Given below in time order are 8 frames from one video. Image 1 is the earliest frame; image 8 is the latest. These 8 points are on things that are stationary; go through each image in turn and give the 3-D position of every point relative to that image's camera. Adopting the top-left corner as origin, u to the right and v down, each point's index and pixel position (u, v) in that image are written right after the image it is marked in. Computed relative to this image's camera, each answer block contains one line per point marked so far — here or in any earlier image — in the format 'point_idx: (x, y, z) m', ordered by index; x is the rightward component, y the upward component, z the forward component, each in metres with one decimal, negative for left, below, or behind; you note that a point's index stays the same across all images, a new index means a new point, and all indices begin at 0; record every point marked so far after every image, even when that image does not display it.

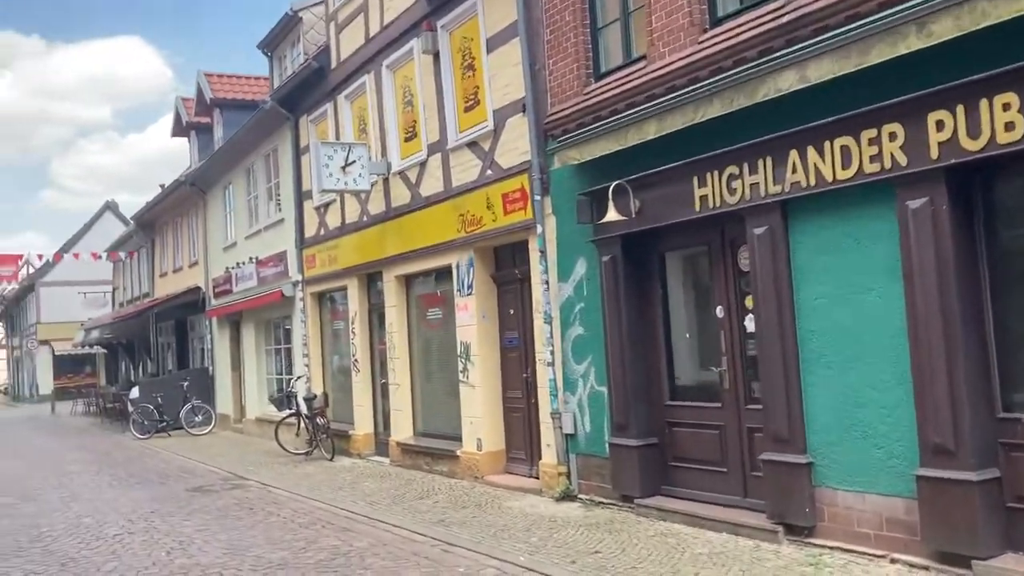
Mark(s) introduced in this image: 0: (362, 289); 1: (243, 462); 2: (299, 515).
0: (-2.0, 0.0, +12.4) m
1: (-3.7, -2.4, +13.1) m
2: (-1.9, -2.0, +8.5) m
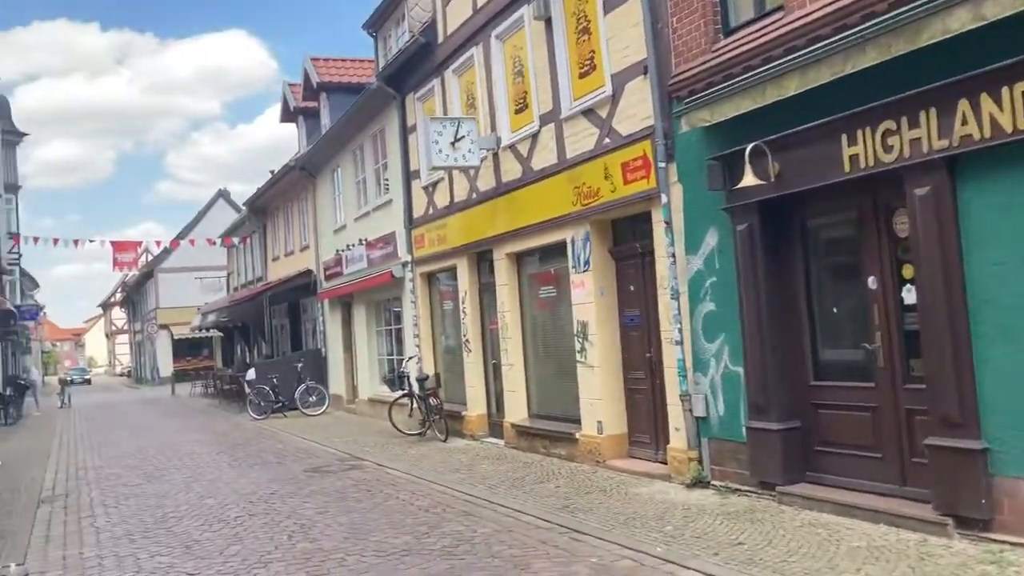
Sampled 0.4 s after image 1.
0: (-0.5, +0.2, +12.1) m
1: (-2.1, -2.1, +13.0) m
2: (-0.8, -1.8, +8.3) m
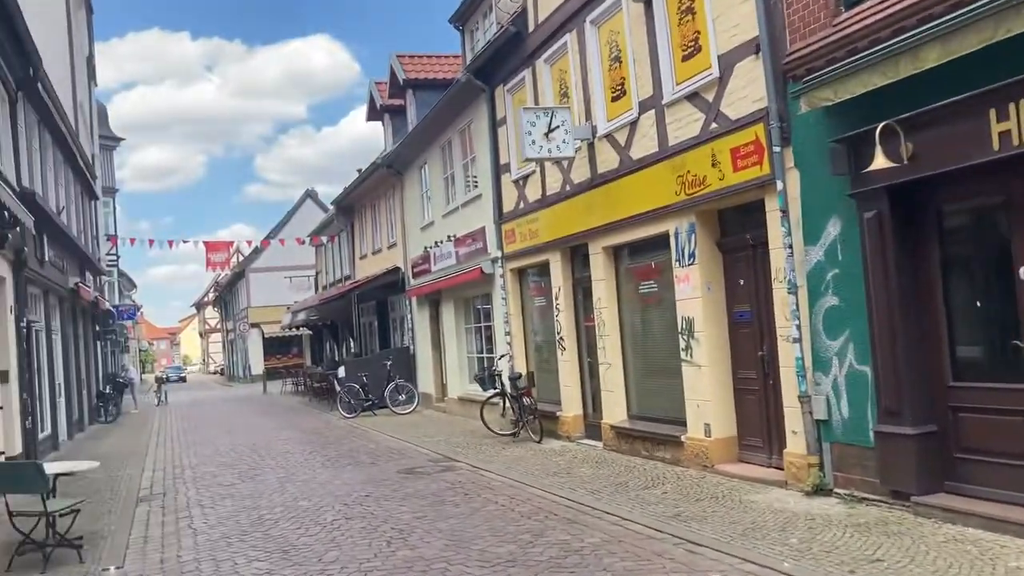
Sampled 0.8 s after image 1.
0: (+0.7, +0.3, +11.8) m
1: (-0.8, -2.1, +12.8) m
2: (0.0, -1.8, +8.0) m
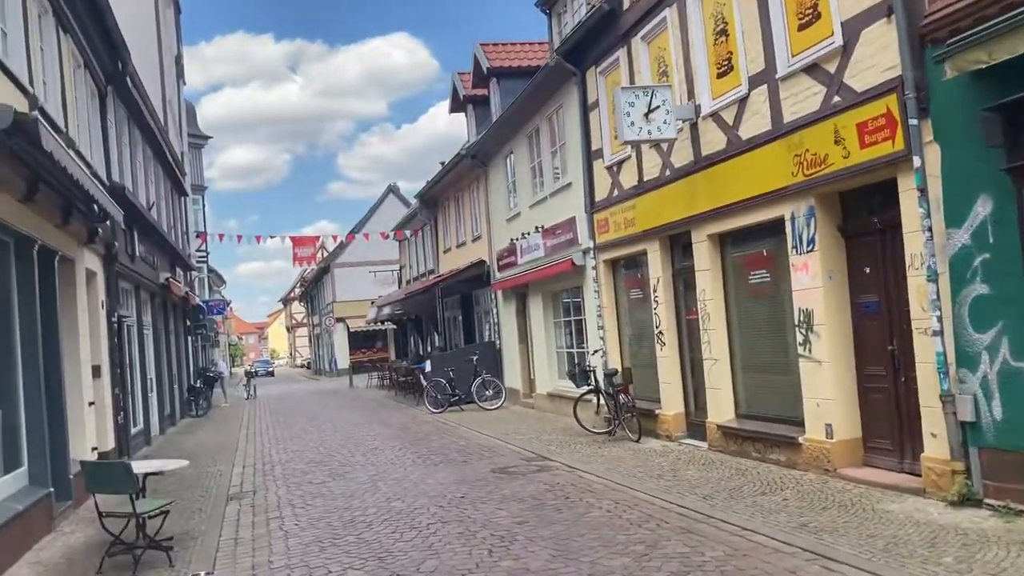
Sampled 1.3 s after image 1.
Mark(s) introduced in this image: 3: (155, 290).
0: (+1.8, +0.4, +11.1) m
1: (+0.4, -2.0, +12.3) m
2: (+0.9, -1.7, +7.4) m
3: (-6.8, 0.0, +18.2) m
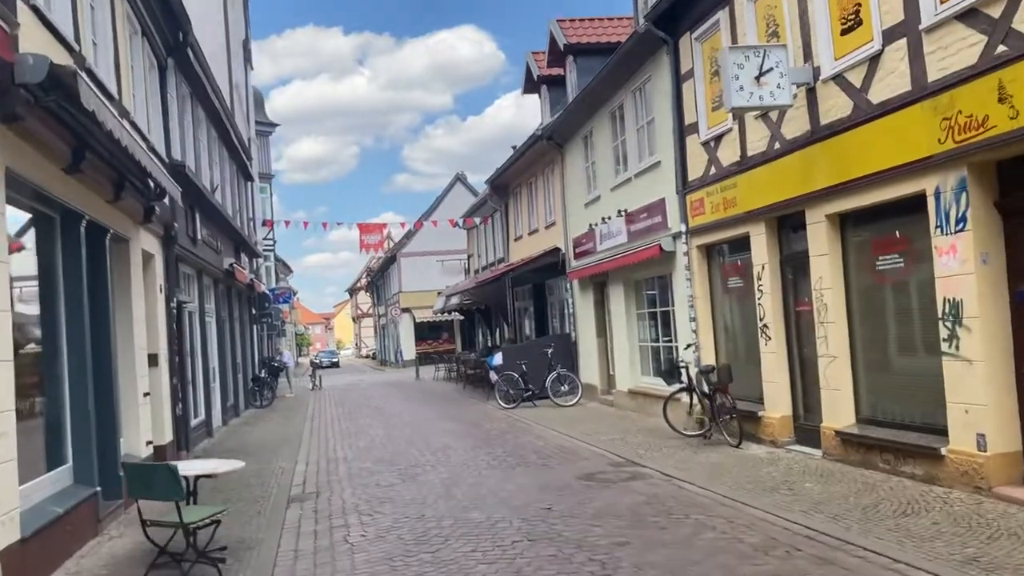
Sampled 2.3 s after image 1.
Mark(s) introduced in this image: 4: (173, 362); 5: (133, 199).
0: (+2.7, +0.5, +10.0) m
1: (+1.4, -1.8, +11.2) m
2: (+1.5, -1.6, +6.3) m
3: (-5.4, +0.2, +17.6) m
4: (-4.3, -0.9, +11.9) m
5: (-3.7, +0.9, +9.4) m
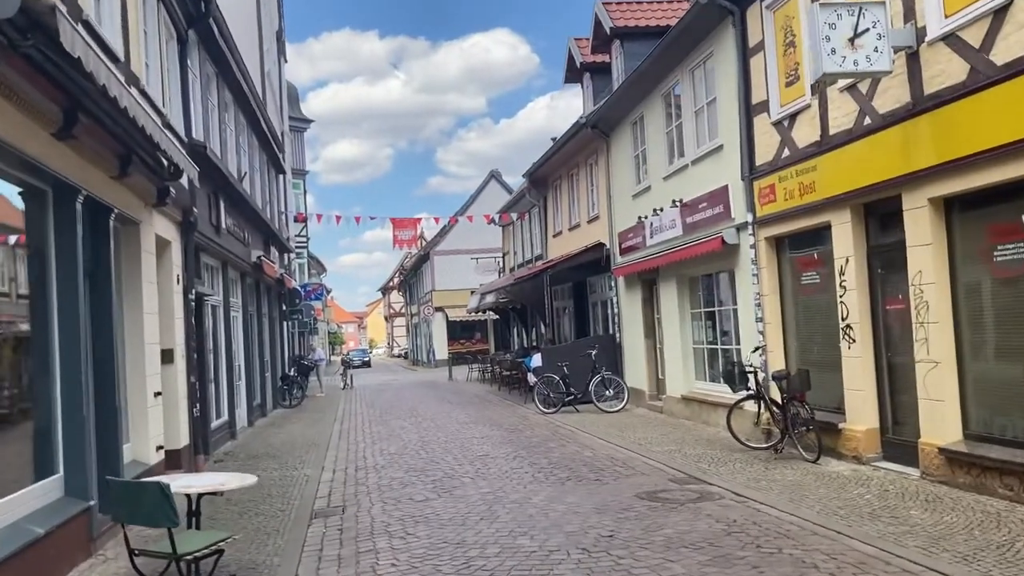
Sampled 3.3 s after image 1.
0: (+3.2, +0.6, +8.8) m
1: (+1.9, -1.8, +10.1) m
2: (+1.9, -1.6, +5.2) m
3: (-4.7, +0.3, +16.7) m
4: (-3.7, -0.8, +11.0) m
5: (-3.3, +1.0, +8.4) m
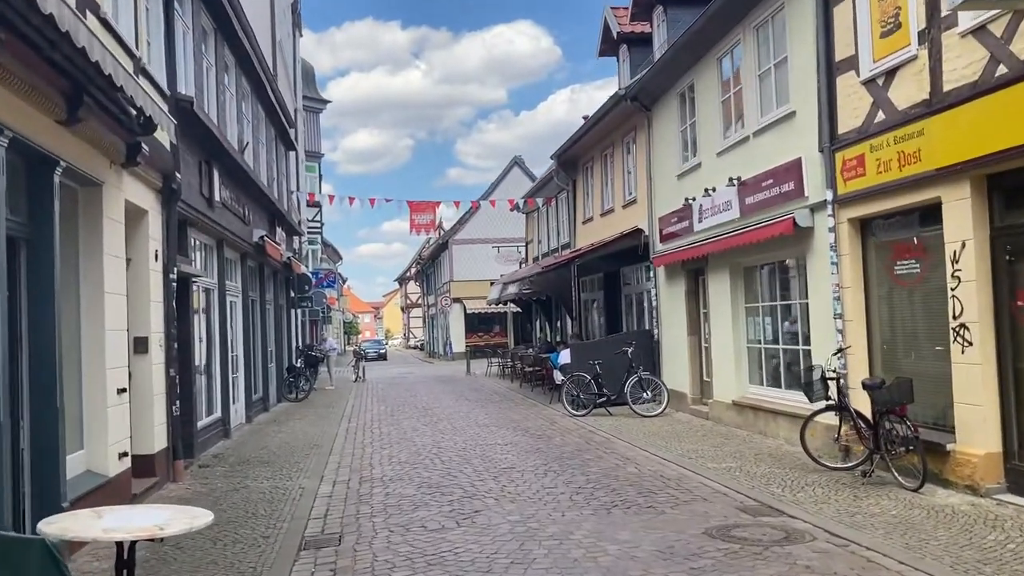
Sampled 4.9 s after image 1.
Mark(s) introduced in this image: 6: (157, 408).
0: (+3.5, +0.6, +7.2) m
1: (+2.2, -1.7, +8.5) m
2: (+2.1, -1.5, +3.6) m
3: (-4.2, +0.6, +15.2) m
4: (-3.4, -0.6, +9.4) m
5: (-3.0, +1.2, +6.9) m
6: (-3.3, -1.1, +8.9) m
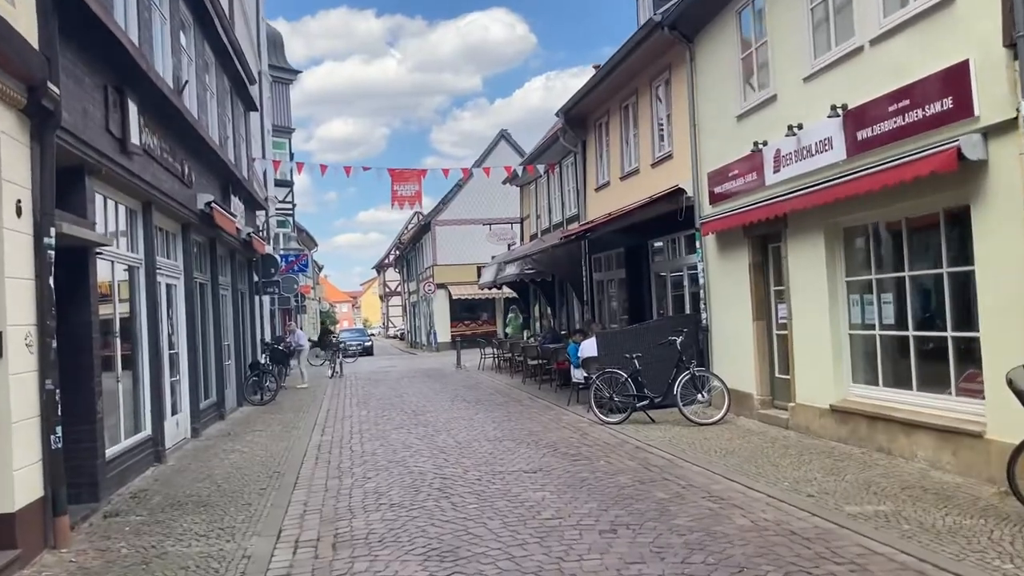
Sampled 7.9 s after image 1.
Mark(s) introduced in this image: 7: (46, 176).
0: (+3.8, +0.9, +4.2) m
1: (+2.5, -1.4, +5.5) m
2: (+2.5, -1.3, +0.6) m
3: (-4.1, +0.9, +12.0) m
4: (-3.1, -0.4, +6.3) m
5: (-2.6, +1.3, +3.7) m
6: (-3.0, -0.9, +5.8) m
7: (-3.1, +0.7, +6.3) m
